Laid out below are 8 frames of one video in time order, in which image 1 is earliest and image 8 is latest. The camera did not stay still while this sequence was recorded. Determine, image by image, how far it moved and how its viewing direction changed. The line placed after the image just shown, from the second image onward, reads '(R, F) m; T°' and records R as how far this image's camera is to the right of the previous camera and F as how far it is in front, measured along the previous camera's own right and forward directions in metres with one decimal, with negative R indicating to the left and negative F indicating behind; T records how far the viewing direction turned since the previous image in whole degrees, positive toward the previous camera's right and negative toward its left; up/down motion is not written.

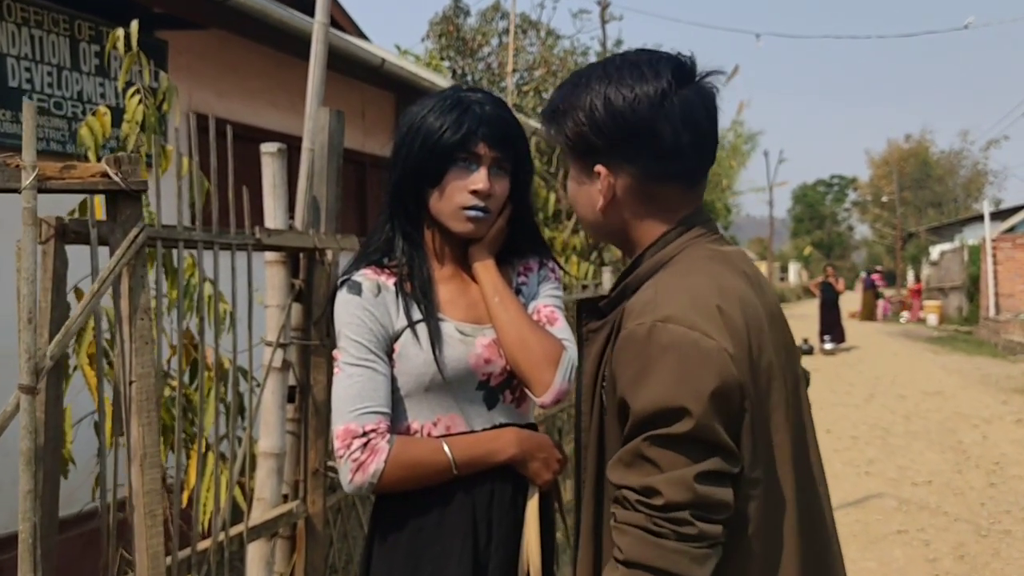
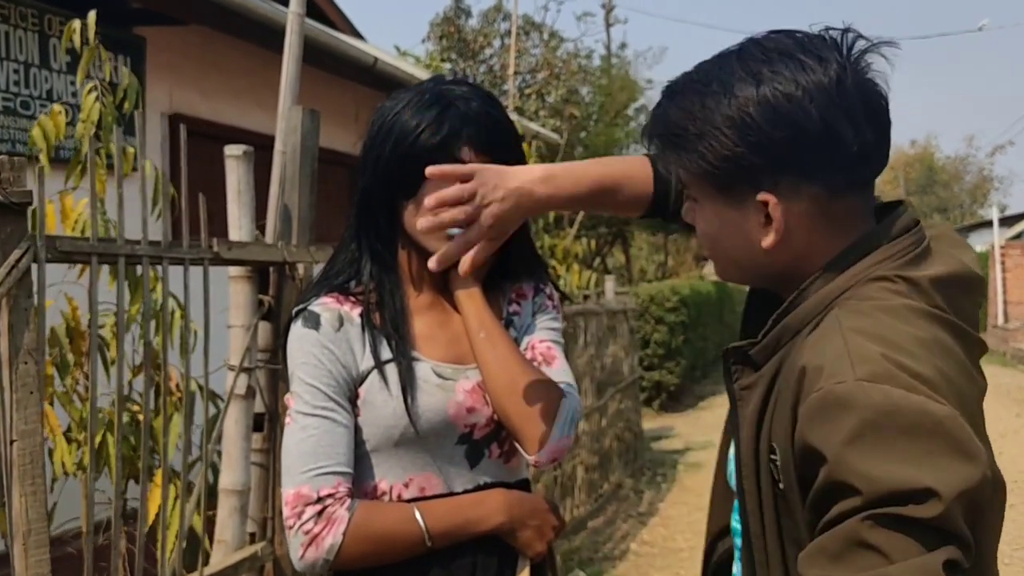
(0.0, +0.3) m; 0°
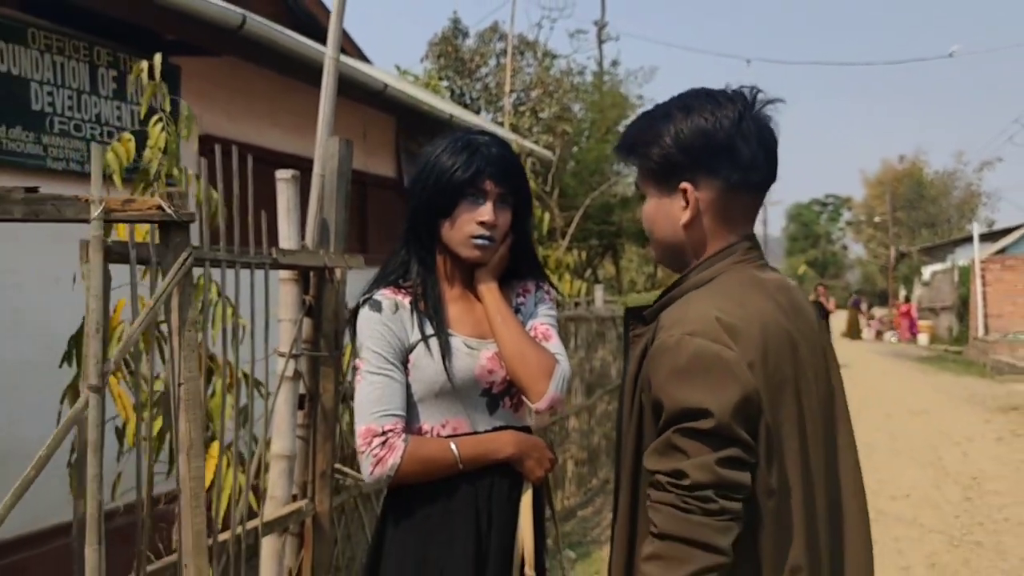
(0.0, -0.5) m; 0°
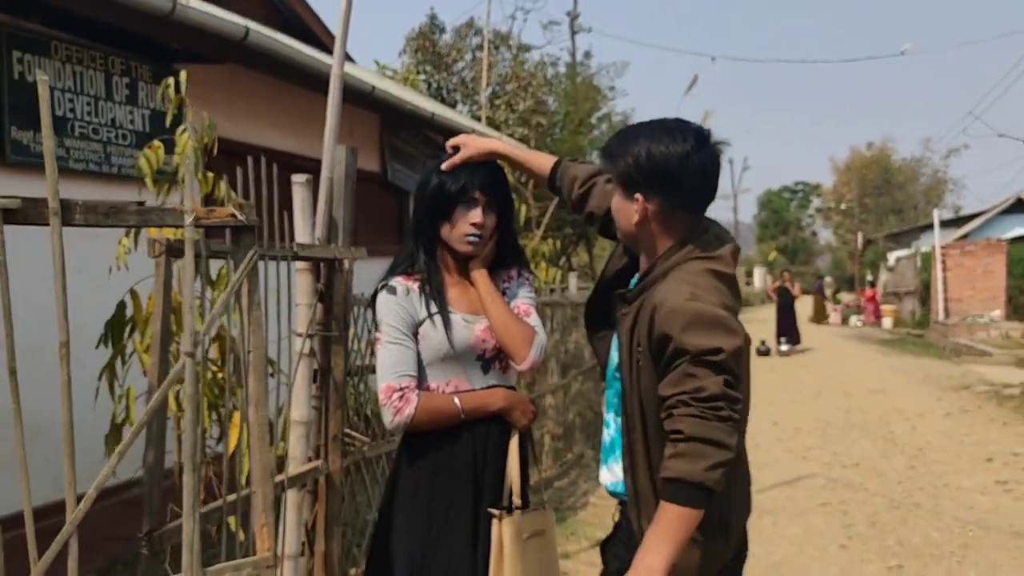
(0.0, -0.5) m; +2°
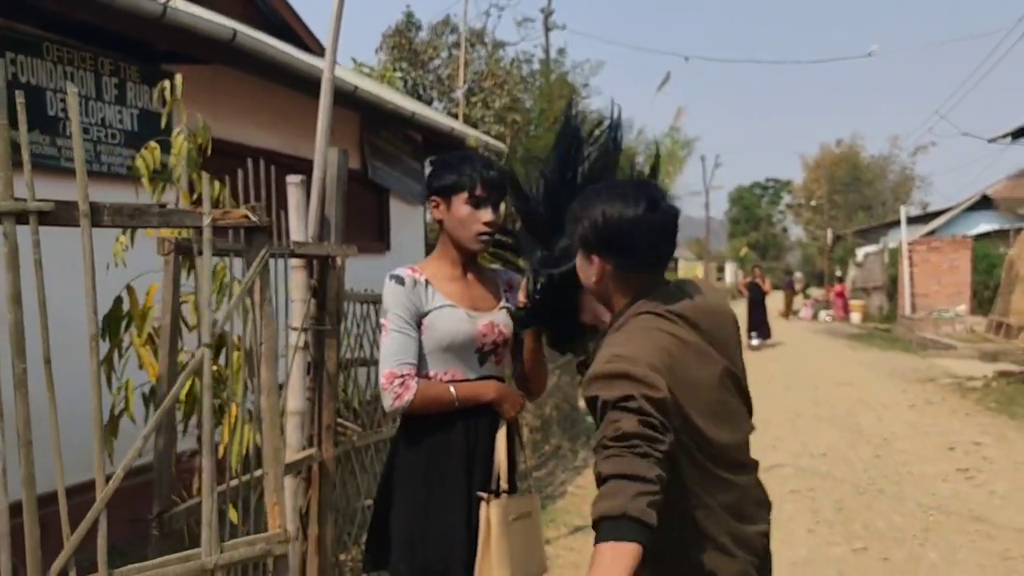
(-0.1, -0.2) m; +2°
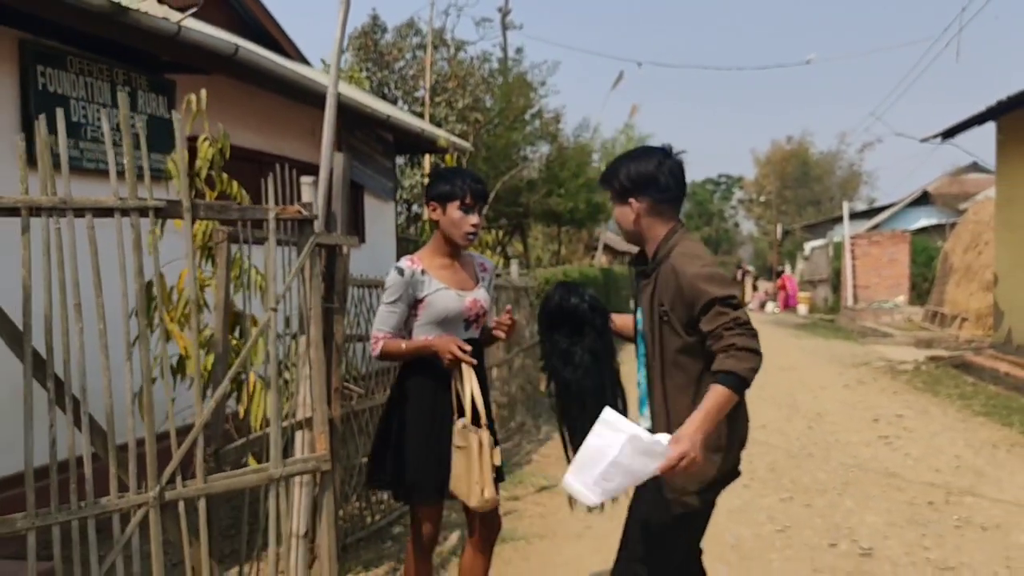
(-0.1, -0.7) m; +3°
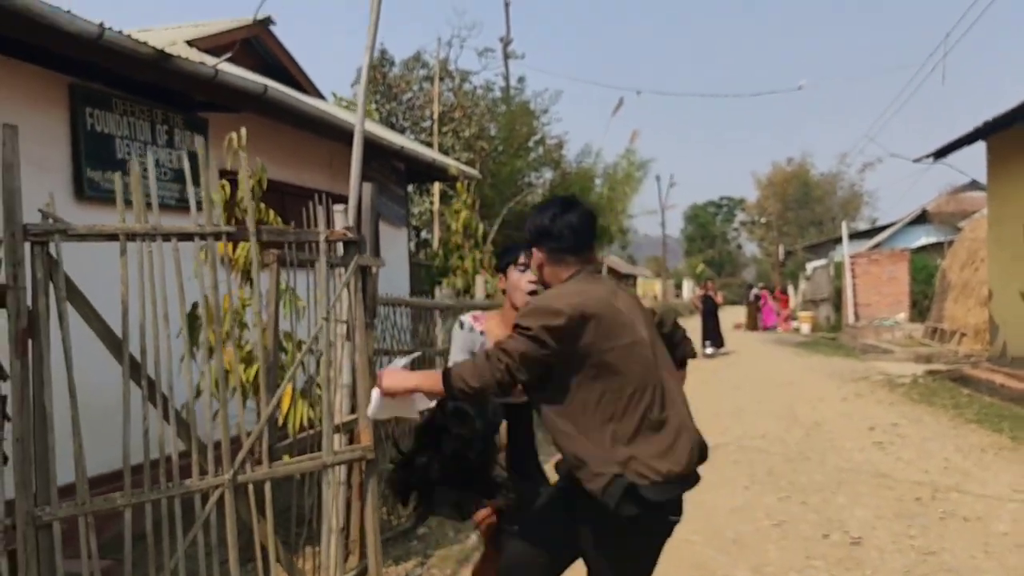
(-0.1, -0.5) m; 0°
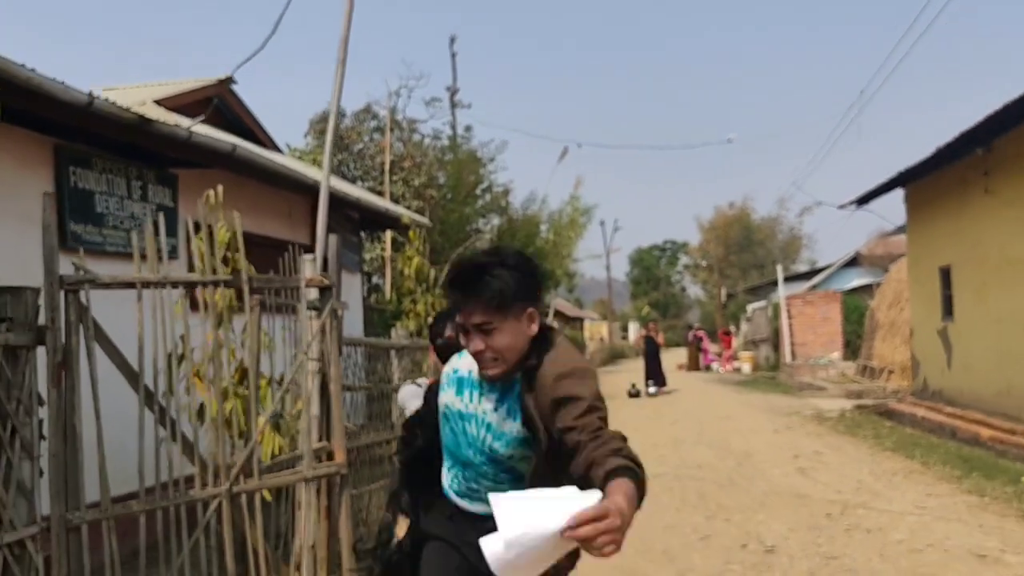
(0.0, -0.7) m; +3°
